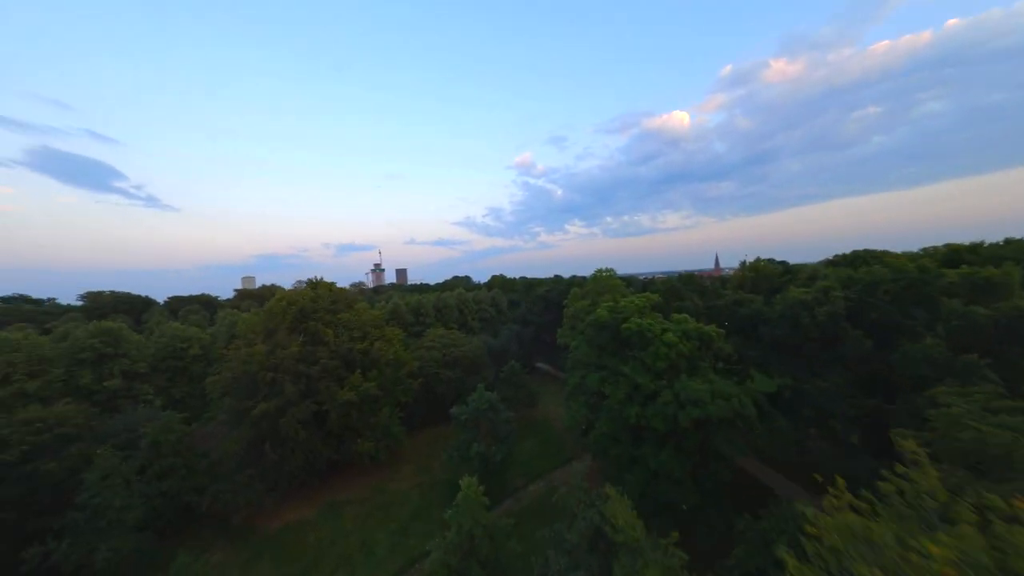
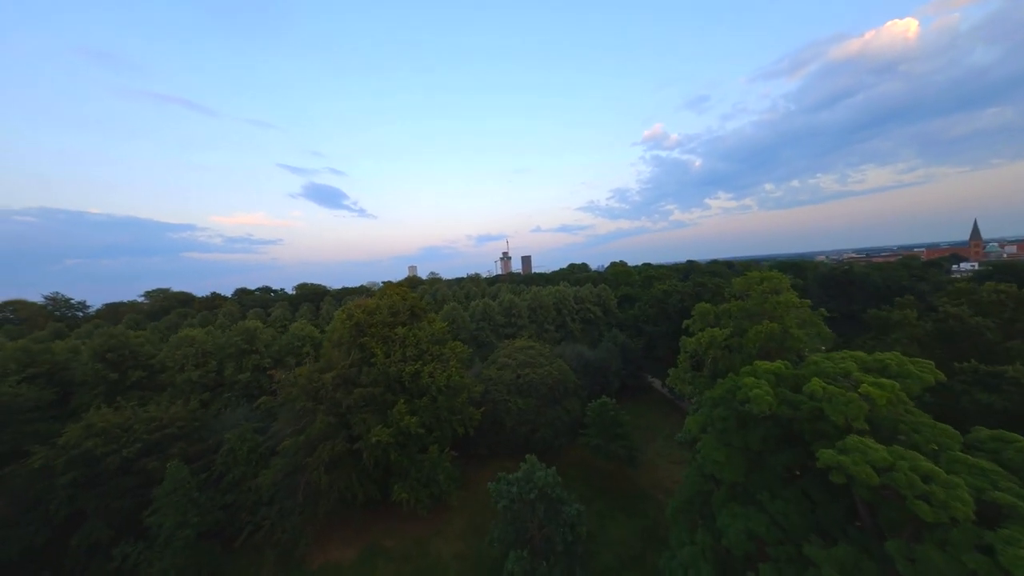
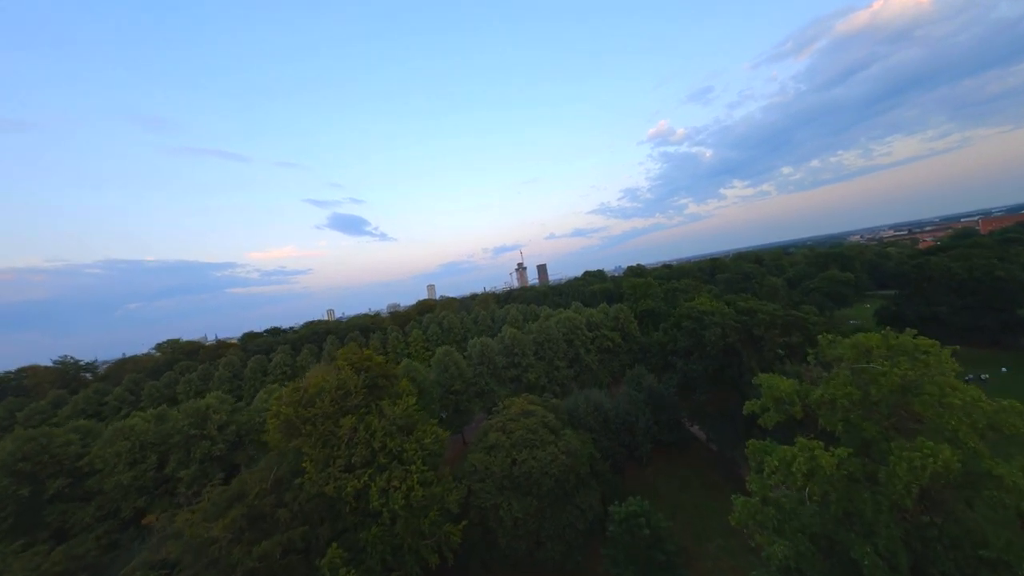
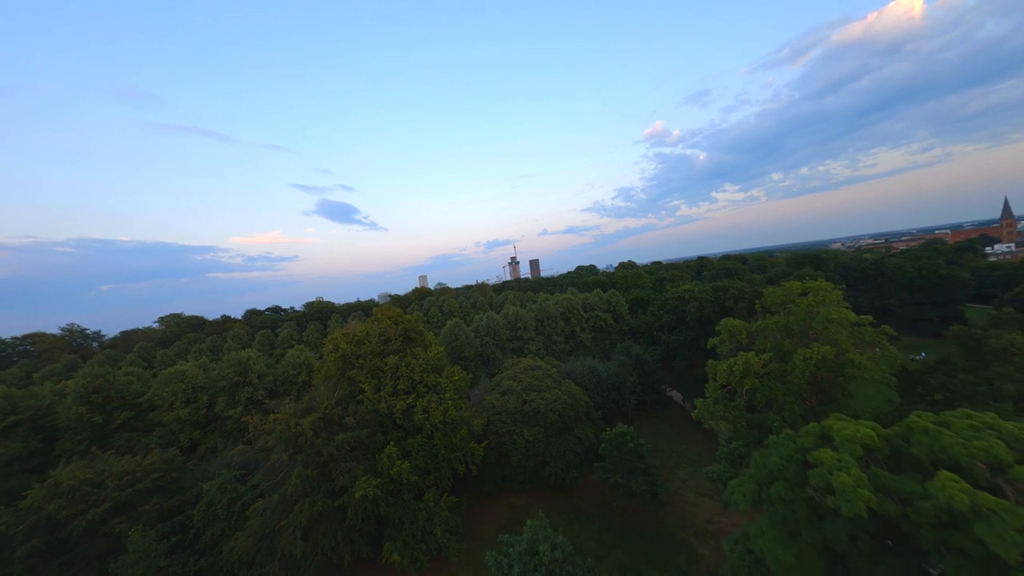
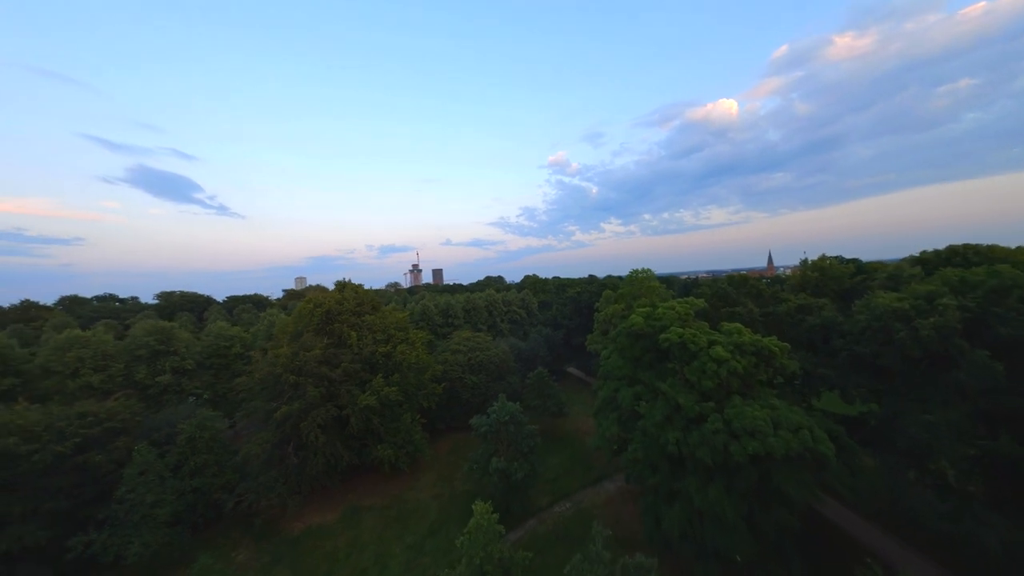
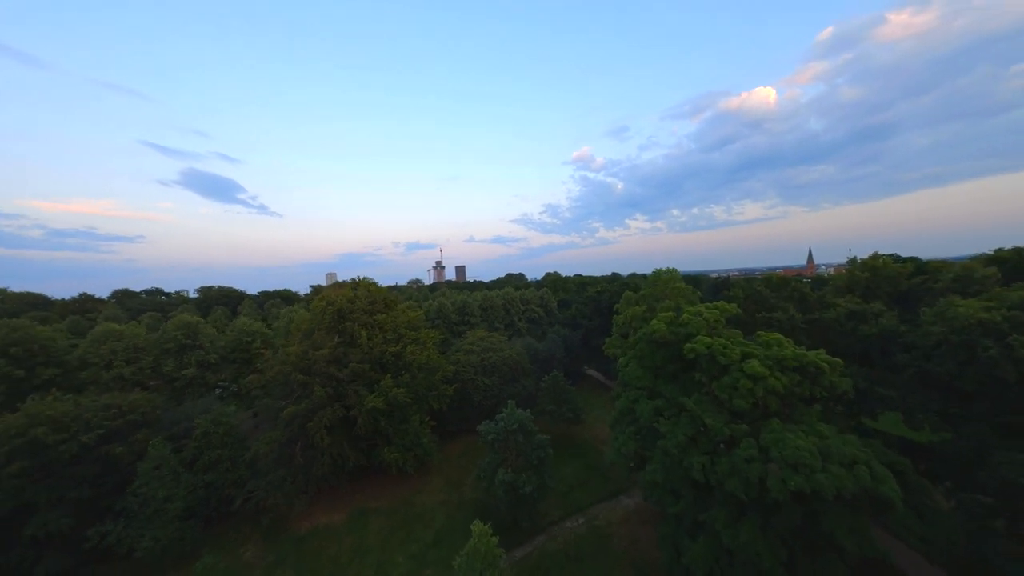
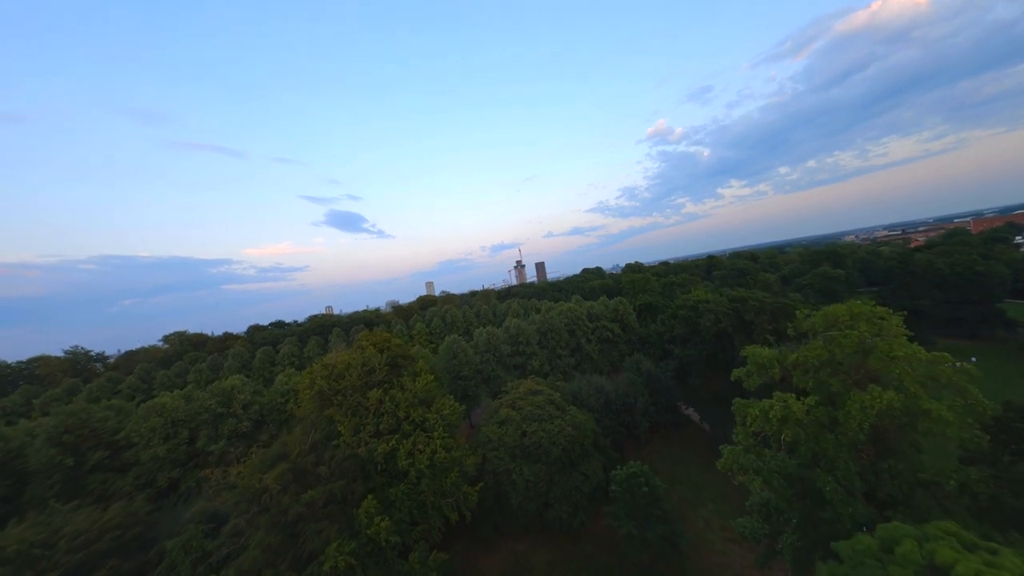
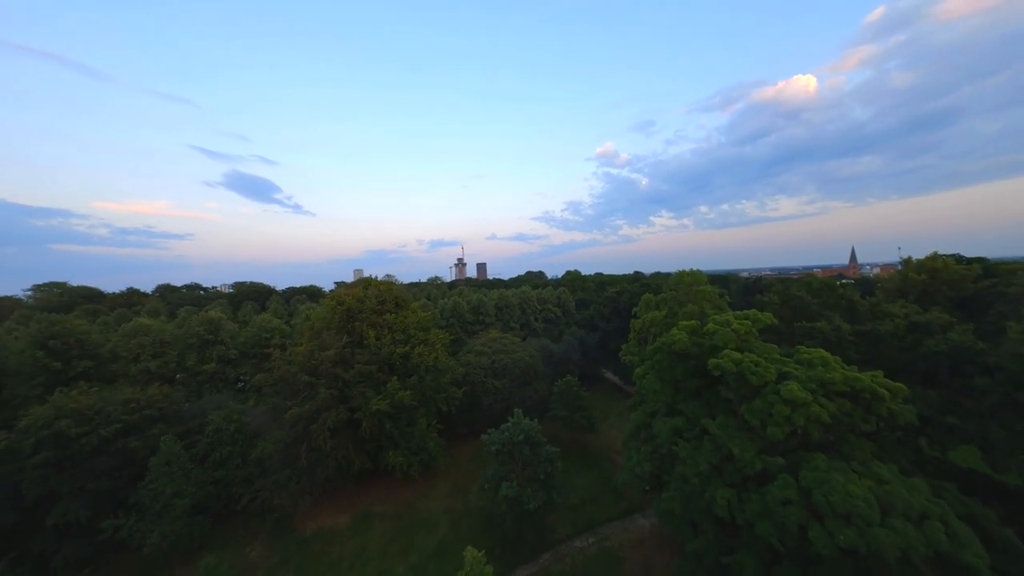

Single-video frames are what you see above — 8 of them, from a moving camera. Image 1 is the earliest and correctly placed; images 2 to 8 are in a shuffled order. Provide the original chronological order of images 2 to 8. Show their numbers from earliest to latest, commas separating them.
5, 6, 8, 2, 4, 7, 3
